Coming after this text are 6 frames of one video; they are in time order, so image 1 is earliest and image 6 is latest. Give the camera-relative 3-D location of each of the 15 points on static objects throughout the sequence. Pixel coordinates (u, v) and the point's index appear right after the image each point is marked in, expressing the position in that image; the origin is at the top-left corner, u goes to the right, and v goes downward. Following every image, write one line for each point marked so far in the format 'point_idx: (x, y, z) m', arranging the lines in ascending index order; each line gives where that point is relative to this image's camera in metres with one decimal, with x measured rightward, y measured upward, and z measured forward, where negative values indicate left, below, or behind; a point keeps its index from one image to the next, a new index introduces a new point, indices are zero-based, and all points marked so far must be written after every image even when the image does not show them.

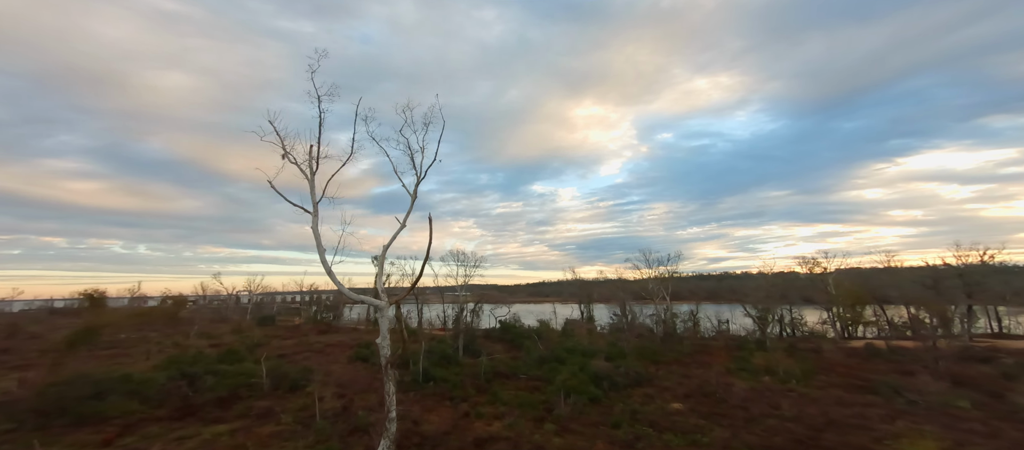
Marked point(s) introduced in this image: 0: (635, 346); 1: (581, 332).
0: (+5.0, -5.2, +19.1) m
1: (+2.9, -5.1, +20.4) m
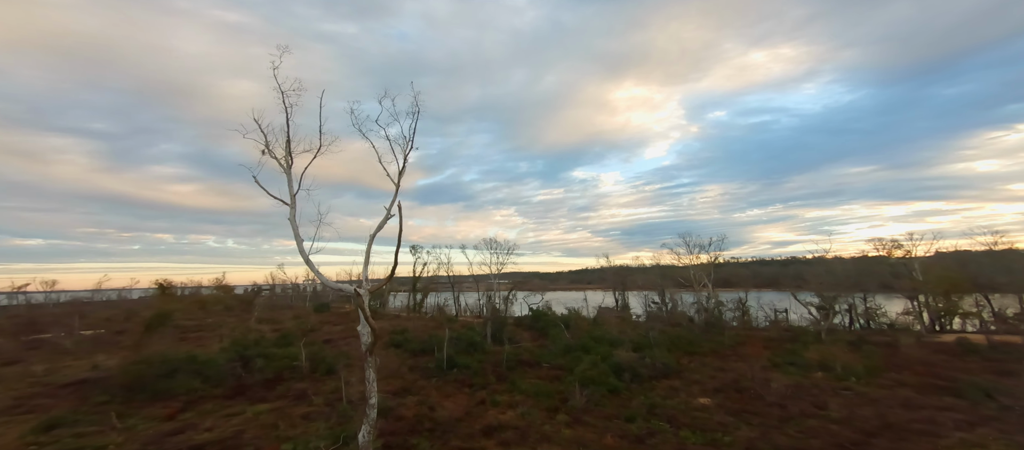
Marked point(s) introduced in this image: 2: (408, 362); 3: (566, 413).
0: (+6.2, -4.5, +18.1) m
1: (+4.3, -4.4, +19.6) m
2: (-4.0, -5.0, +16.9) m
3: (+1.3, -4.6, +10.7) m
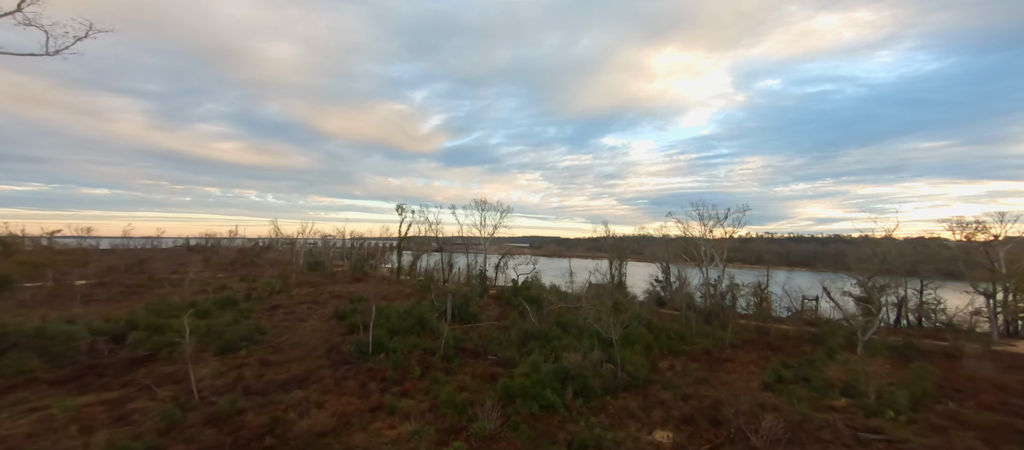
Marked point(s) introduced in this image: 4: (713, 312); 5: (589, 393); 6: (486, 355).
0: (+4.6, -3.4, +14.7) m
1: (+2.9, -3.1, +16.4) m
2: (-5.7, -3.5, +14.4) m
3: (-0.8, -3.8, +7.8) m
4: (+8.2, -3.5, +18.0) m
5: (+1.7, -3.7, +9.6) m
6: (-0.8, -3.8, +13.2) m
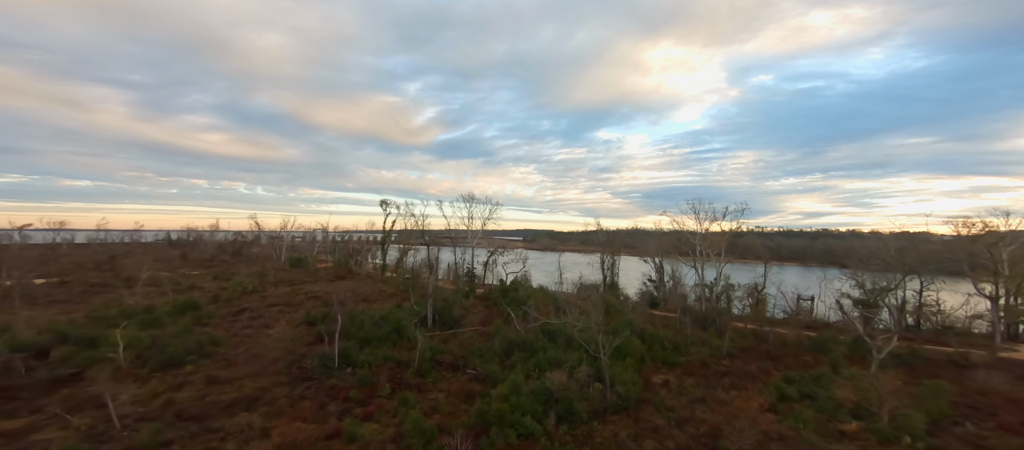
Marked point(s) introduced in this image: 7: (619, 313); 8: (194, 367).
0: (+4.1, -3.4, +13.7) m
1: (+2.3, -3.1, +15.4) m
2: (-6.2, -3.5, +13.2) m
3: (-1.3, -3.9, +6.7) m
4: (+7.6, -3.5, +17.1) m
5: (+1.2, -3.8, +8.6) m
6: (-1.3, -3.9, +12.1) m
7: (+4.3, -3.5, +17.8) m
8: (-7.2, -3.2, +10.1) m
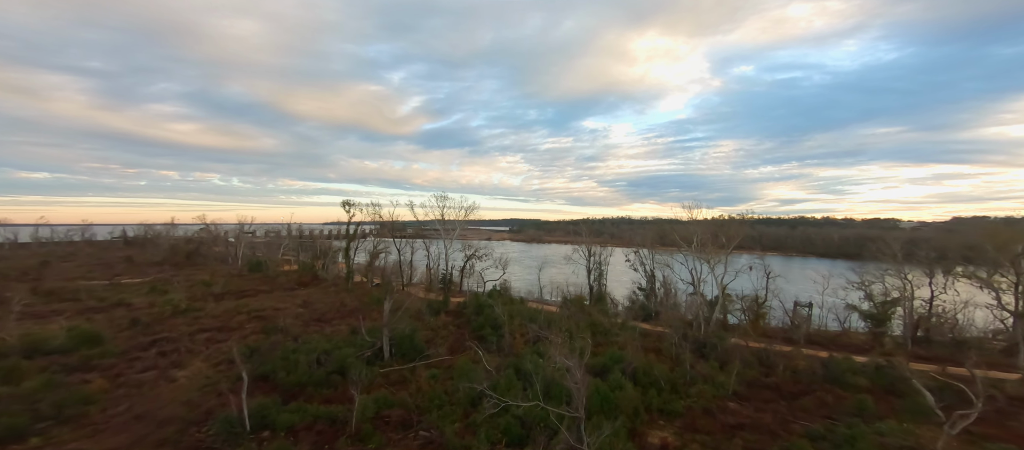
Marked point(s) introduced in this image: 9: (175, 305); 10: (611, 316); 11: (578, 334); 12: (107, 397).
0: (+3.2, -3.8, +11.4) m
1: (+1.4, -3.5, +13.0) m
2: (-7.0, -4.0, +10.6) m
3: (-1.9, -4.5, +4.3) m
4: (+6.6, -3.9, +14.9) m
5: (+0.5, -4.3, +6.2) m
6: (-2.1, -4.4, +9.6) m
7: (+3.3, -3.9, +15.6) m
8: (-7.9, -3.8, +7.4) m
9: (-15.0, -3.5, +19.7) m
10: (+4.0, -3.8, +18.1) m
11: (+2.2, -3.6, +15.1) m
12: (-8.7, -3.7, +9.7) m
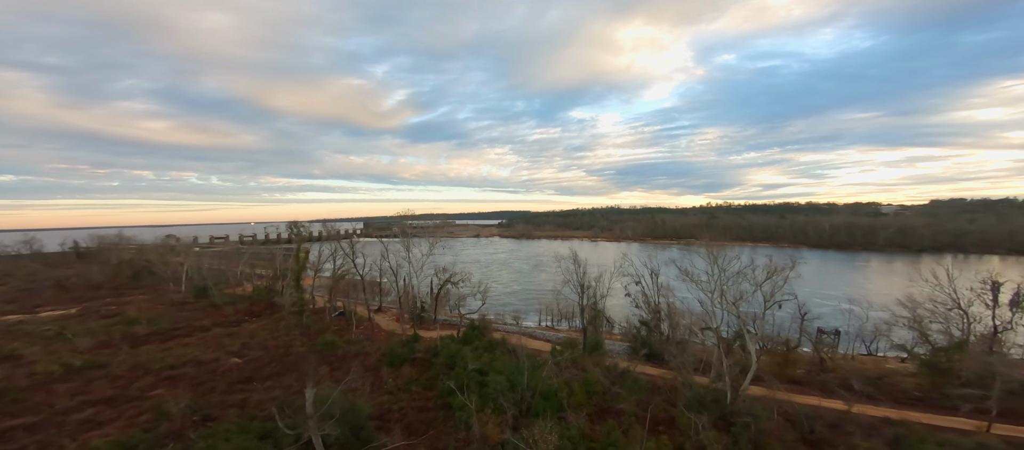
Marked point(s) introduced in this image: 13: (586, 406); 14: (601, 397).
0: (+2.7, -5.0, +8.0) m
1: (+0.8, -4.6, +9.6) m
2: (-7.6, -5.3, +7.0) m
3: (-2.3, -5.9, +0.8) m
4: (+6.0, -4.9, +11.6) m
5: (+0.1, -5.6, +2.8) m
6: (-2.6, -5.6, +6.1) m
7: (+2.6, -4.9, +12.1) m
8: (-8.4, -5.2, +3.8) m
9: (-15.8, -4.9, +15.9) m
10: (+3.3, -4.8, +14.7) m
11: (+1.6, -4.7, +11.6) m
12: (-9.2, -5.1, +6.0) m
13: (+2.1, -4.7, +11.8) m
14: (+2.6, -4.9, +12.6) m
